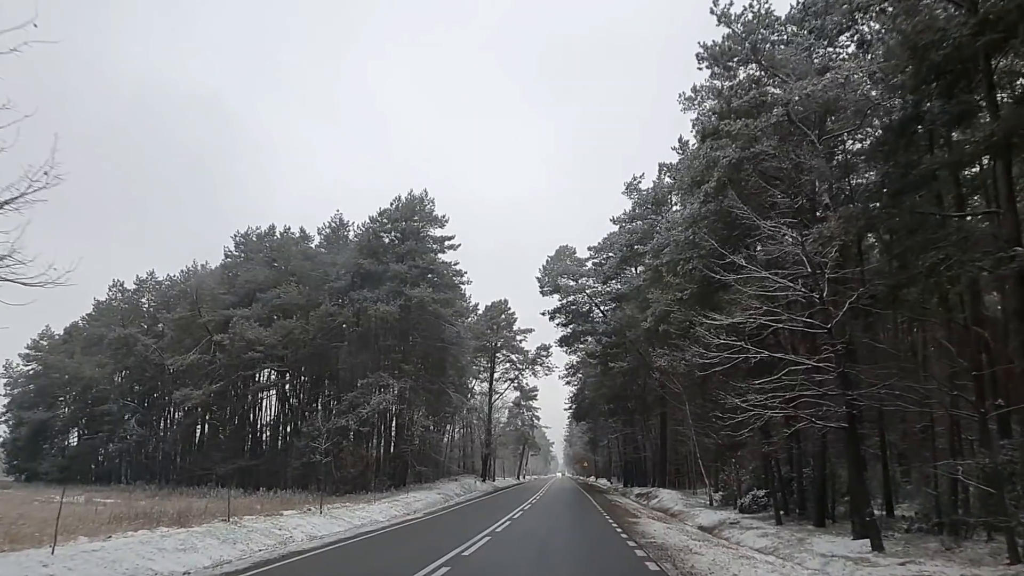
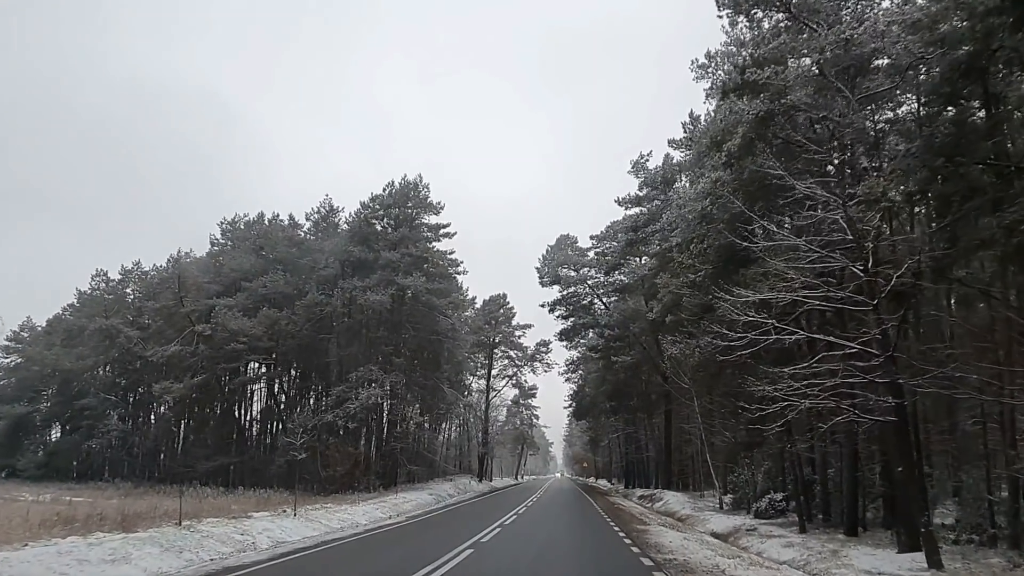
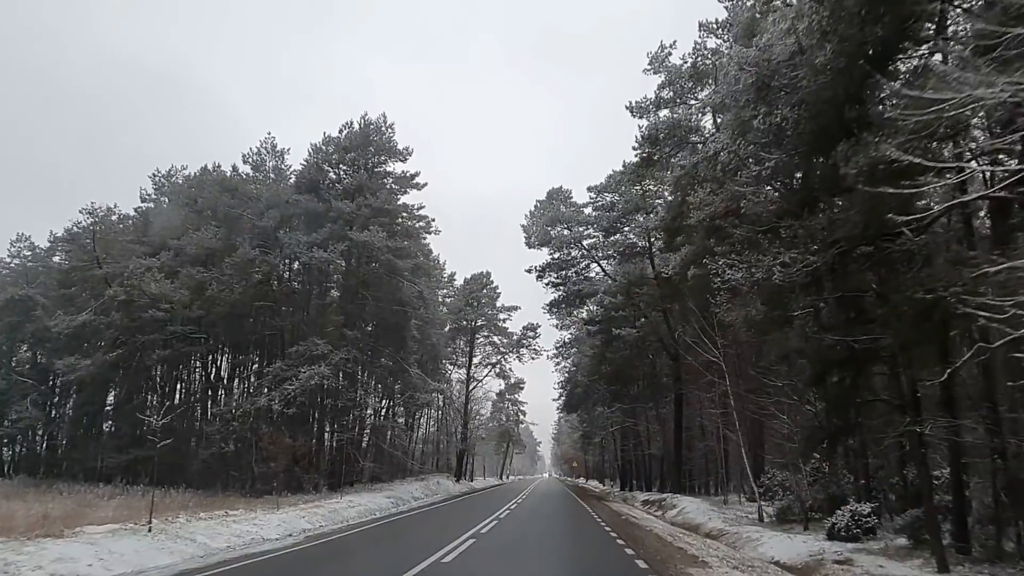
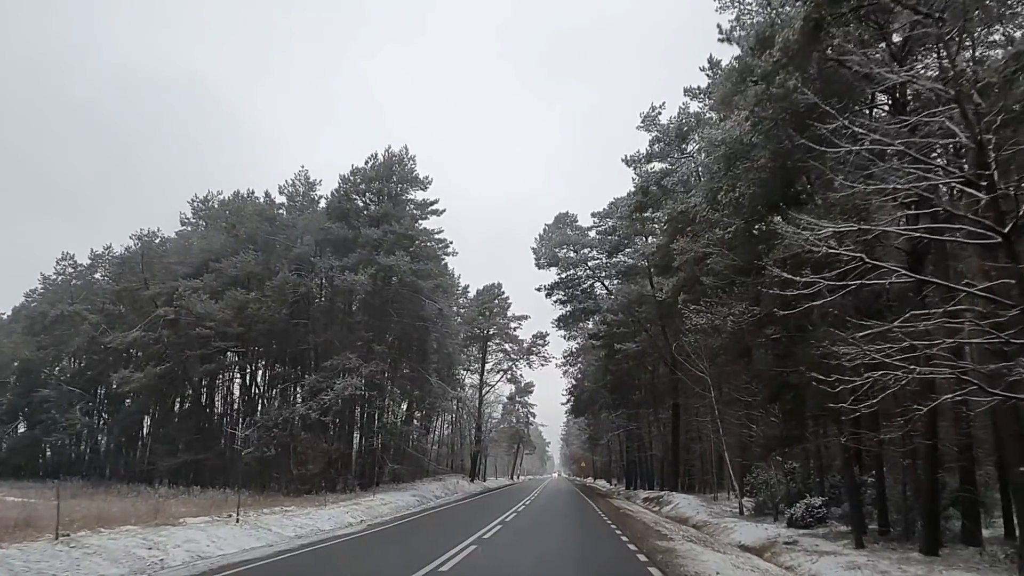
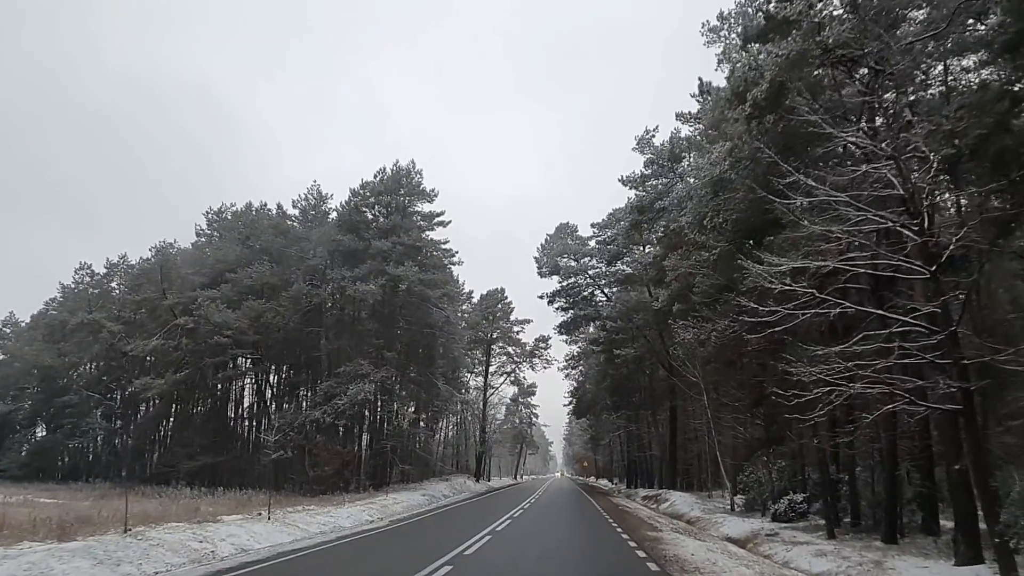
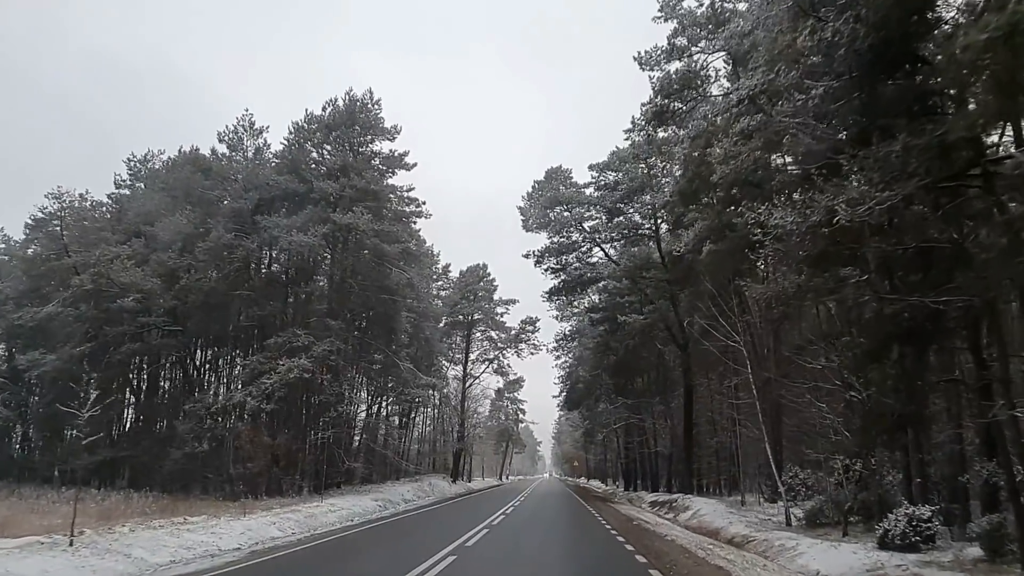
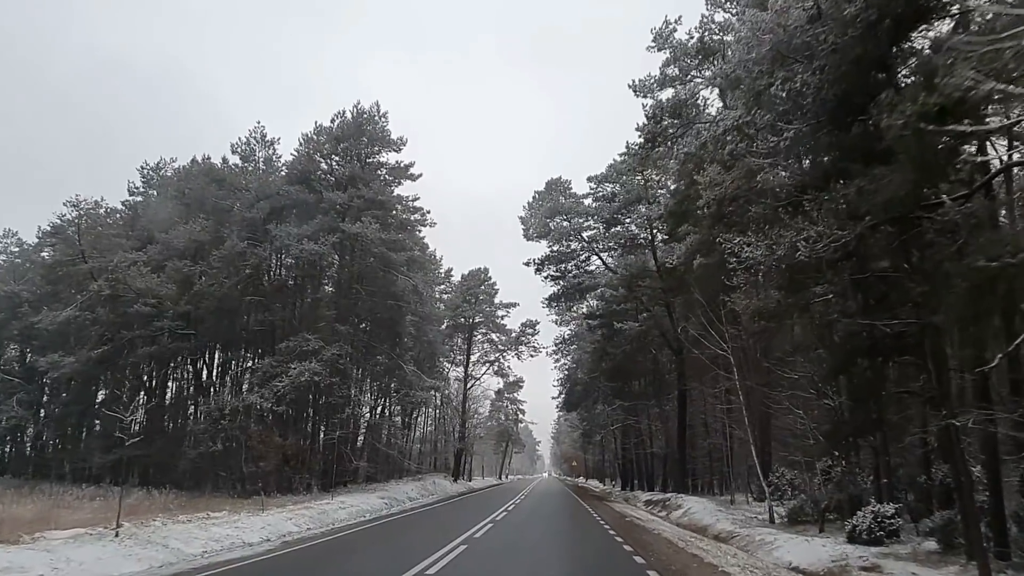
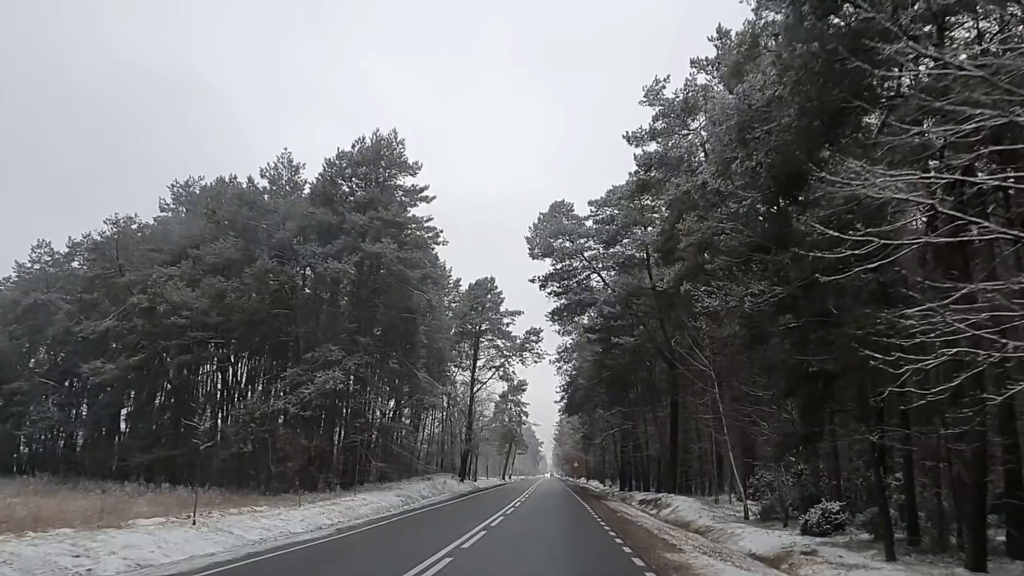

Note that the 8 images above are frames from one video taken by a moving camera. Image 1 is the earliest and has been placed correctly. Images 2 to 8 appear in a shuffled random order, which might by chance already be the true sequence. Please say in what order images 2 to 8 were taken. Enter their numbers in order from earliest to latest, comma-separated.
2, 5, 4, 8, 3, 7, 6
